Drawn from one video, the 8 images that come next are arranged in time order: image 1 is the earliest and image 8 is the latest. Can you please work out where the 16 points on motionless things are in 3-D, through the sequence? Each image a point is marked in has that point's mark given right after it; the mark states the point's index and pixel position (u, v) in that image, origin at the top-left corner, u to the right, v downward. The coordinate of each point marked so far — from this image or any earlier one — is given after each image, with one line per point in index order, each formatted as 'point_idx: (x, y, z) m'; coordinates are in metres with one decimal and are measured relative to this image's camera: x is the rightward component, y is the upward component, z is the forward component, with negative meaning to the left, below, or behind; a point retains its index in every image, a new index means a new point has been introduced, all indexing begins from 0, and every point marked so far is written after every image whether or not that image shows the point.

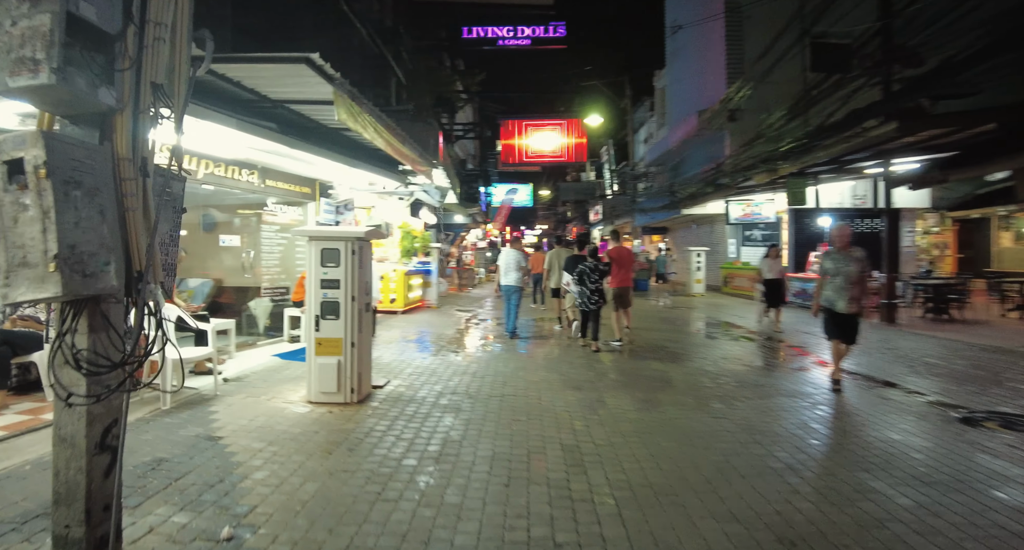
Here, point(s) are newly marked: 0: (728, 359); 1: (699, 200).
0: (+3.2, -1.2, +7.8) m
1: (+5.7, +2.3, +16.0) m
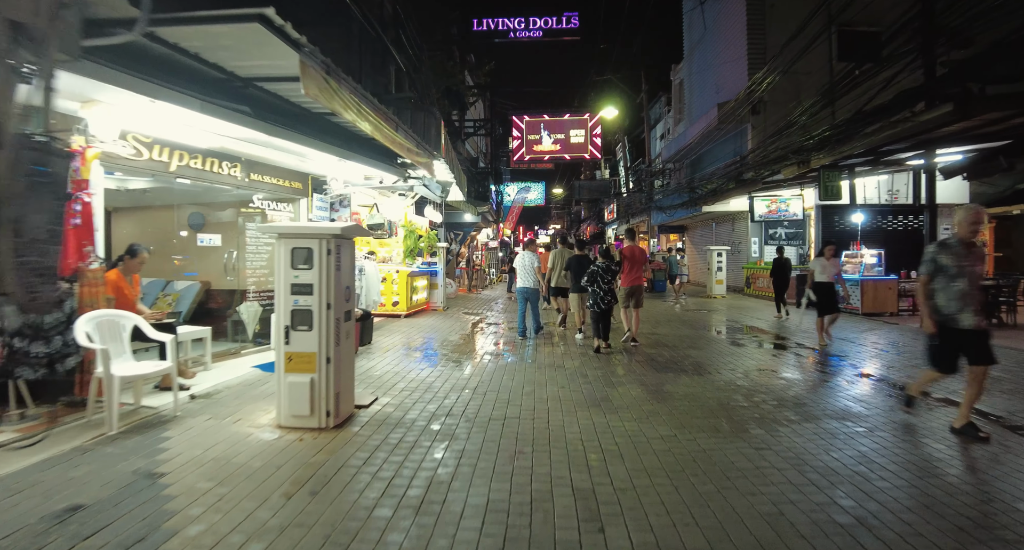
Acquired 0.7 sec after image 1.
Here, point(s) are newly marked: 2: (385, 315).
0: (+3.3, -1.3, +7.0) m
1: (+6.0, +2.3, +15.1) m
2: (-2.7, -0.9, +11.3) m
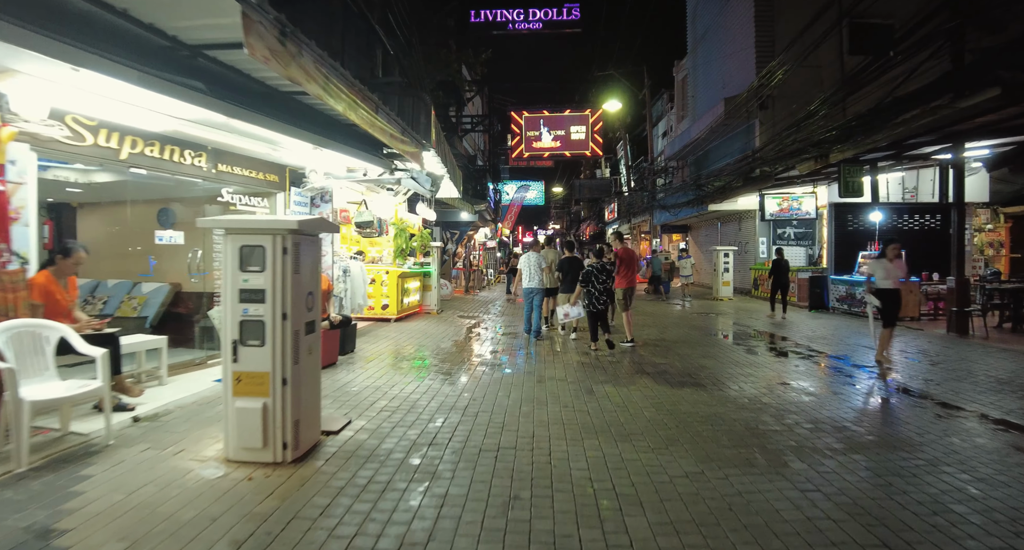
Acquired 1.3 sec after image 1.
0: (+3.3, -1.3, +6.3) m
1: (+5.9, +2.2, +14.4) m
2: (-2.8, -0.9, +10.6) m
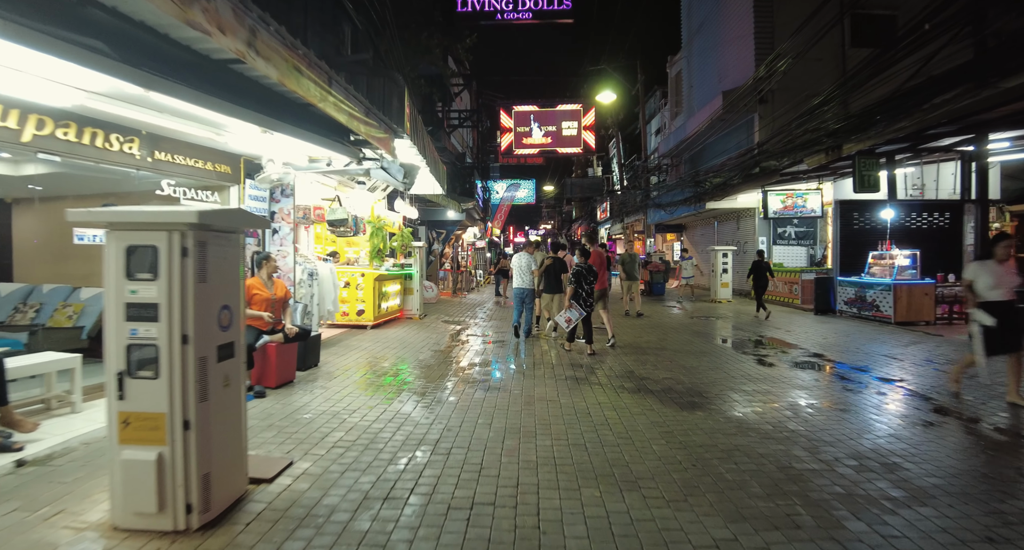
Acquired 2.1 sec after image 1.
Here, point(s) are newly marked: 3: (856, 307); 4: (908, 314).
0: (+3.1, -1.3, +5.5) m
1: (+5.6, +2.2, +13.6) m
2: (-3.0, -0.9, +9.7) m
3: (+7.3, -0.7, +11.2) m
4: (+7.5, -0.7, +10.0) m
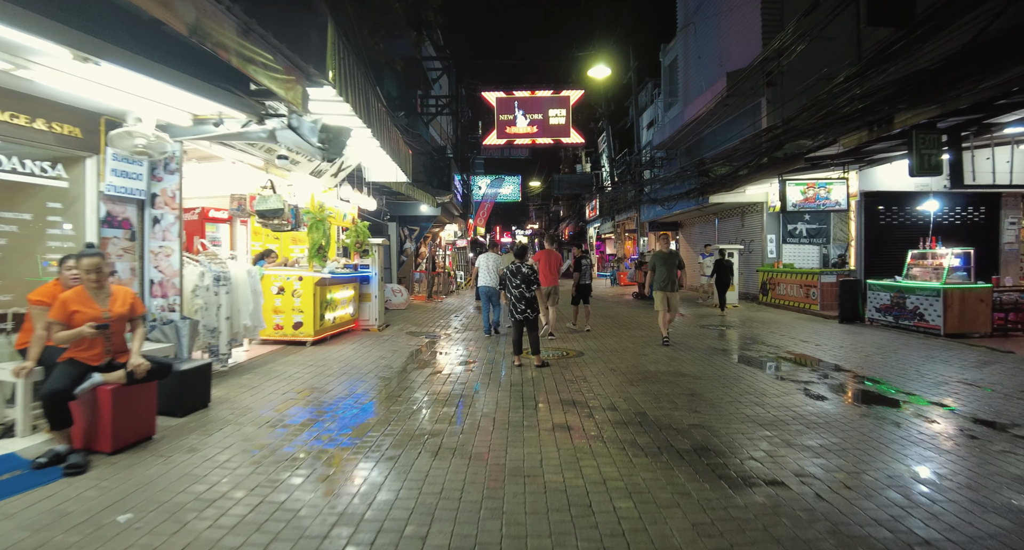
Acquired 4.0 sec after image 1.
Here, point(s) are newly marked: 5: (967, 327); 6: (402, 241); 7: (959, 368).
0: (+2.8, -1.4, +3.8) m
1: (+5.1, +2.1, +12.0) m
2: (-3.4, -1.0, +7.9) m
3: (+6.9, -0.7, +9.5) m
4: (+7.1, -0.8, +8.4) m
5: (+7.3, -0.8, +8.5) m
6: (-3.4, +1.0, +16.3) m
7: (+5.7, -1.2, +6.8) m
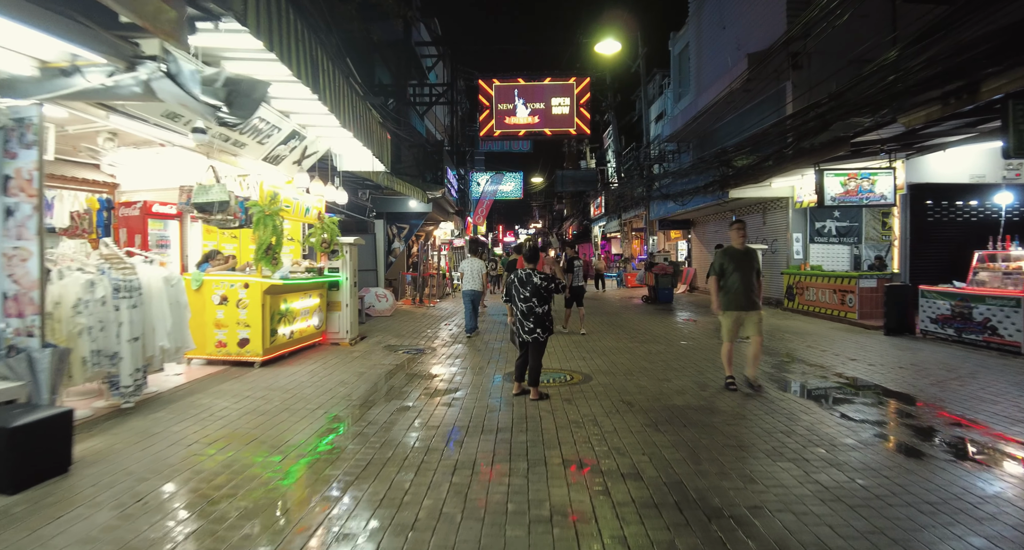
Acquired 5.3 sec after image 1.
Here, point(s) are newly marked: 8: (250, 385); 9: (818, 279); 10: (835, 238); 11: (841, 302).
0: (+2.7, -1.5, +2.4) m
1: (+5.1, +2.0, +10.5) m
2: (-3.5, -1.1, +6.5) m
3: (+6.8, -0.8, +8.1) m
4: (+7.0, -0.9, +6.9) m
5: (+7.2, -0.9, +7.0) m
6: (-3.5, +1.0, +15.0) m
7: (+5.6, -1.3, +5.3) m
8: (-2.9, -1.2, +5.8) m
9: (+6.8, -0.1, +11.8) m
10: (+7.9, +0.9, +12.8) m
11: (+6.8, -0.6, +10.9) m
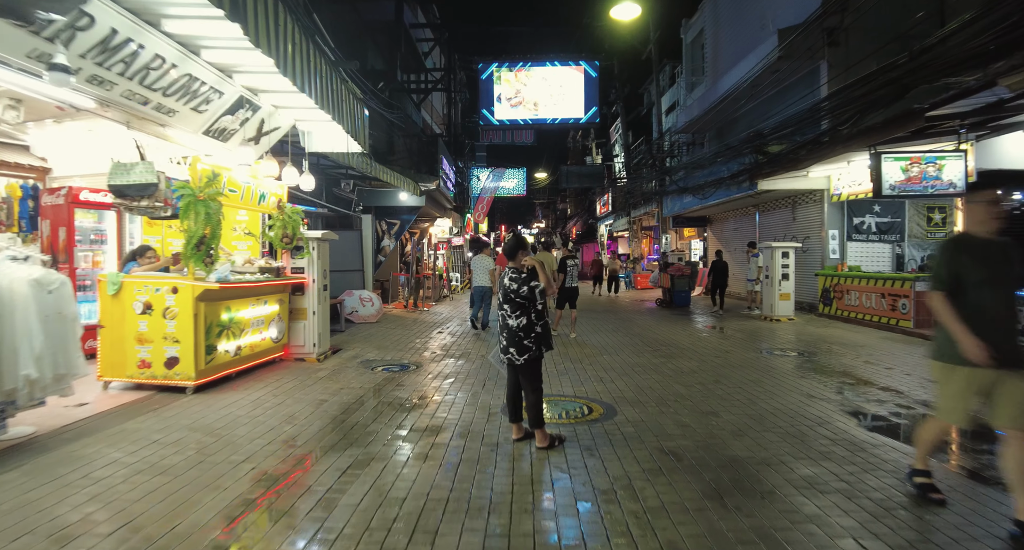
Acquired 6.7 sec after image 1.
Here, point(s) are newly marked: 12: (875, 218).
0: (+2.7, -1.5, +1.0) m
1: (+5.1, +2.0, +9.1) m
2: (-3.5, -1.1, +5.1) m
3: (+6.8, -0.8, +6.6) m
4: (+7.0, -0.9, +5.5) m
5: (+7.2, -0.9, +5.6) m
6: (-3.4, +1.0, +13.6) m
7: (+5.6, -1.3, +3.9) m
8: (-2.9, -1.2, +4.4) m
9: (+6.9, -0.1, +10.4) m
10: (+7.9, +0.9, +11.4) m
11: (+6.8, -0.6, +9.5) m
12: (+7.7, +1.2, +11.2) m
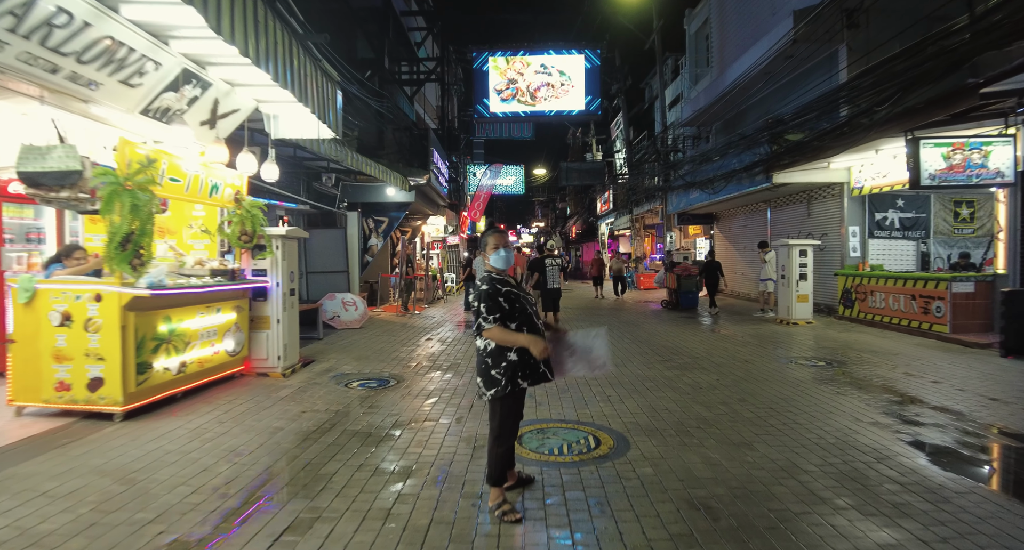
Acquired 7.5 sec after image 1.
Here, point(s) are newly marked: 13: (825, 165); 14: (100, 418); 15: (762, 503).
0: (+2.6, -1.5, +0.1) m
1: (+5.0, +2.0, +8.3) m
2: (-3.6, -1.1, +4.3) m
3: (+6.7, -0.8, +5.8) m
4: (+6.9, -0.9, +4.7) m
5: (+7.2, -0.9, +4.7) m
6: (-3.5, +0.9, +12.7) m
7: (+5.6, -1.3, +3.1) m
8: (-2.9, -1.3, +3.6) m
9: (+6.8, -0.1, +9.6) m
10: (+7.8, +0.9, +10.5) m
11: (+6.8, -0.6, +8.7) m
12: (+7.7, +1.2, +10.3) m
13: (+6.2, +2.2, +10.4) m
14: (-3.4, -1.2, +4.4) m
15: (+1.4, -1.3, +3.0) m
